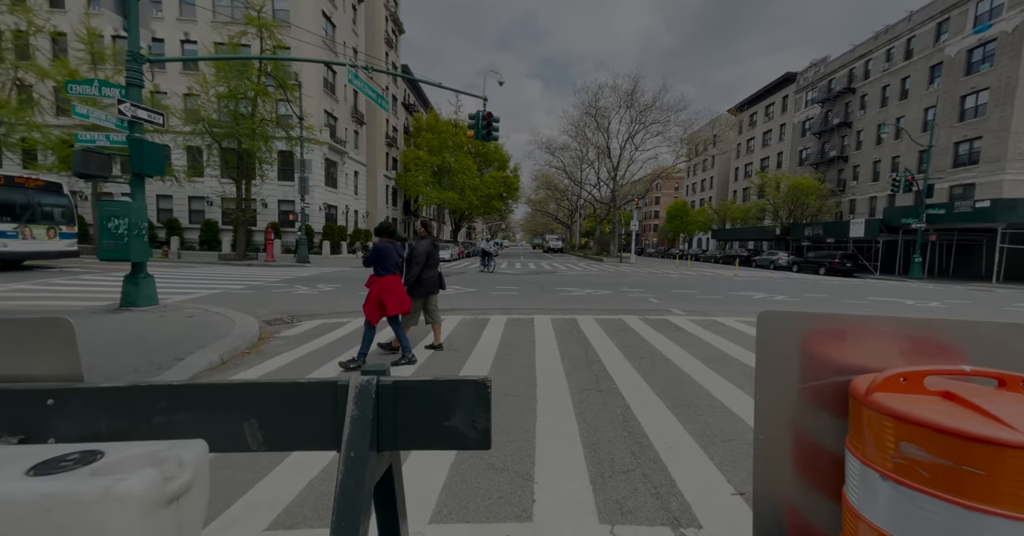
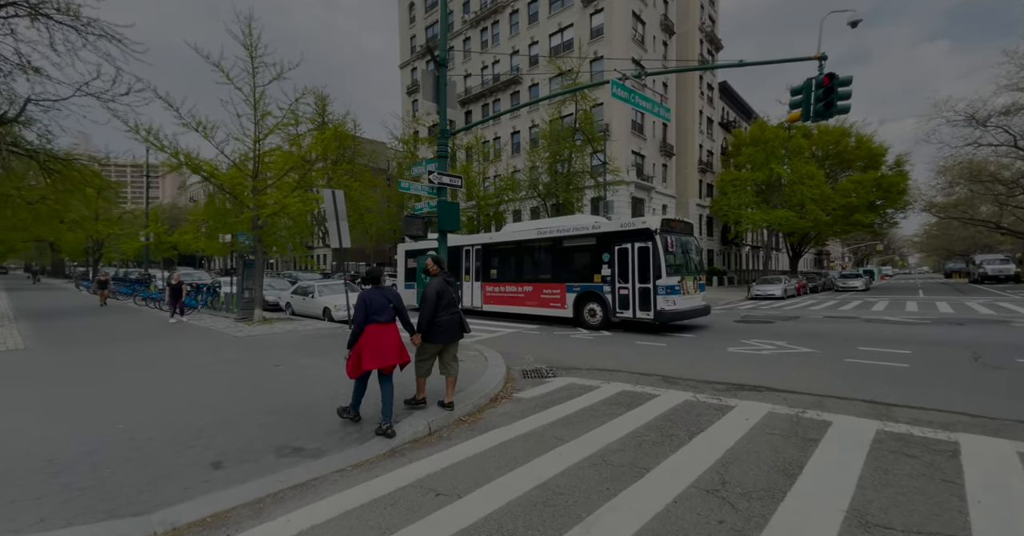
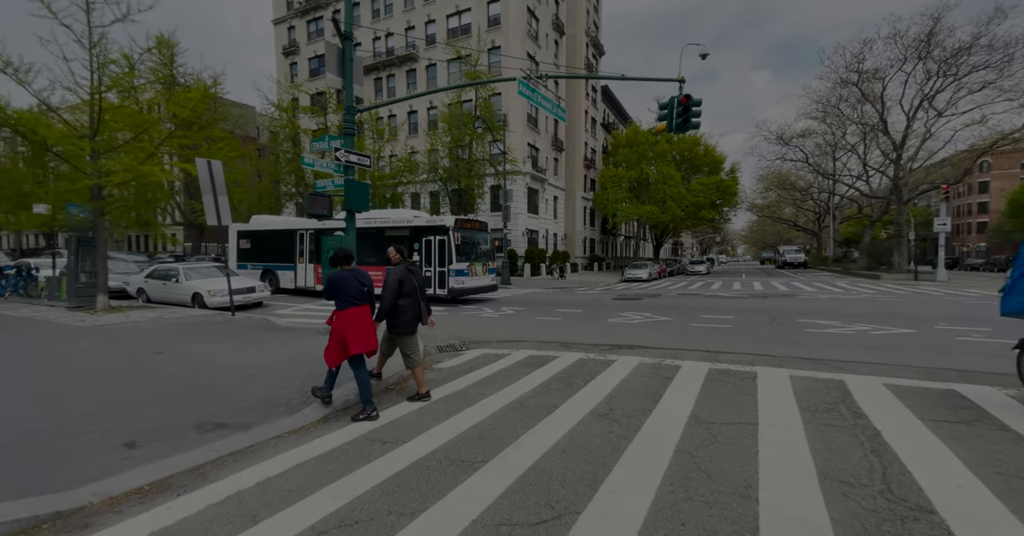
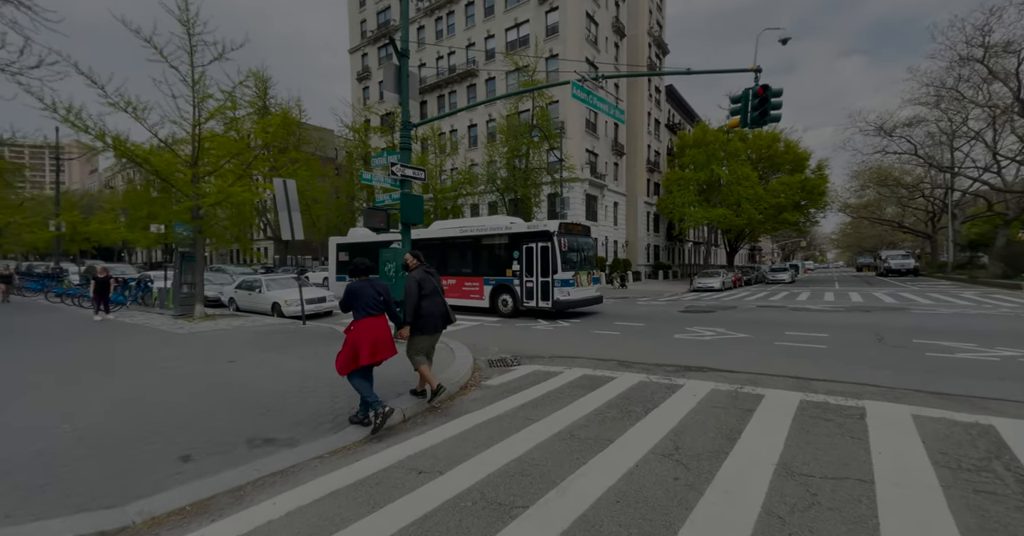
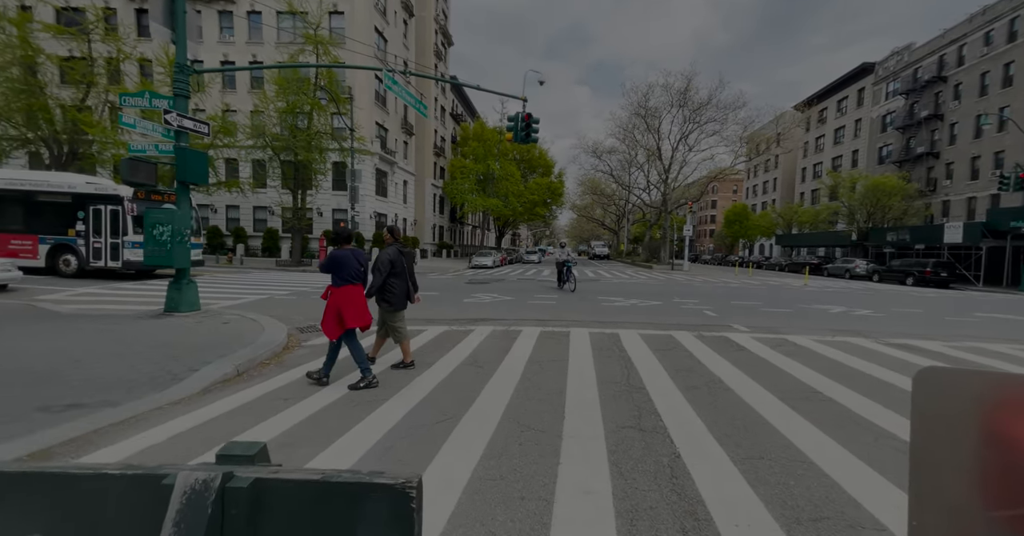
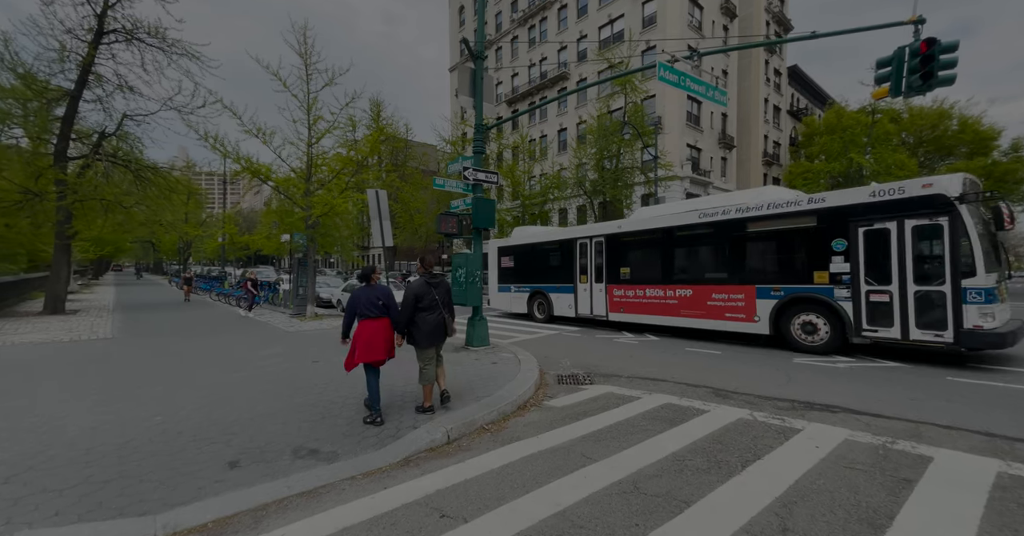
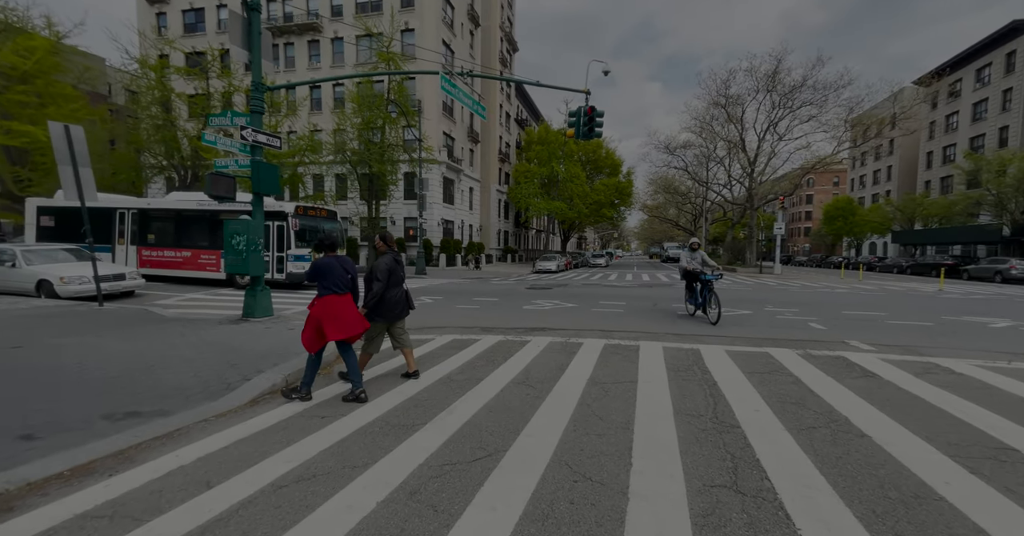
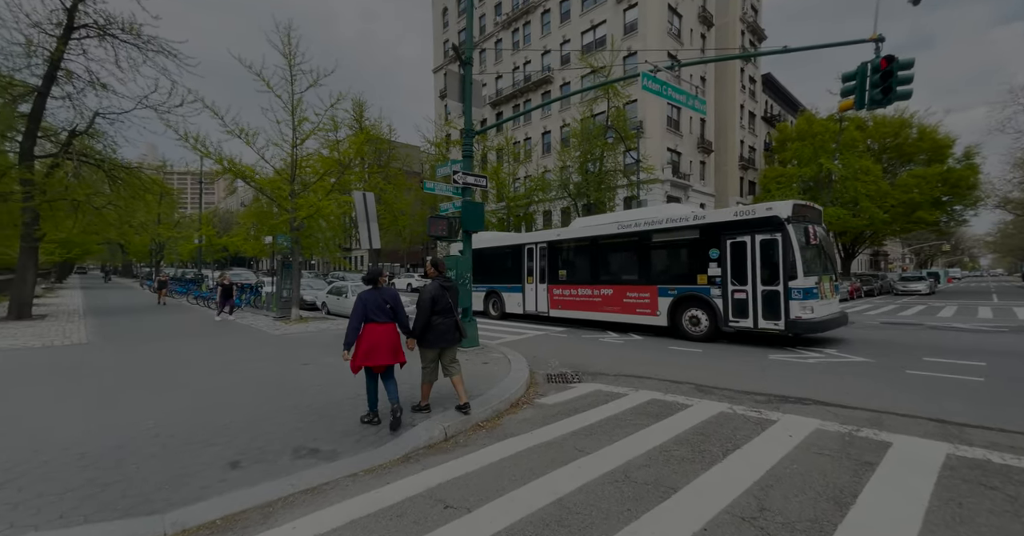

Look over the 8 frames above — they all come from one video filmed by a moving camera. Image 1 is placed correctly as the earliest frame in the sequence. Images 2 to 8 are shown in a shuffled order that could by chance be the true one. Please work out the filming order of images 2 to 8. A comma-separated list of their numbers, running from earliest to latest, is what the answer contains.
5, 7, 3, 4, 2, 8, 6
